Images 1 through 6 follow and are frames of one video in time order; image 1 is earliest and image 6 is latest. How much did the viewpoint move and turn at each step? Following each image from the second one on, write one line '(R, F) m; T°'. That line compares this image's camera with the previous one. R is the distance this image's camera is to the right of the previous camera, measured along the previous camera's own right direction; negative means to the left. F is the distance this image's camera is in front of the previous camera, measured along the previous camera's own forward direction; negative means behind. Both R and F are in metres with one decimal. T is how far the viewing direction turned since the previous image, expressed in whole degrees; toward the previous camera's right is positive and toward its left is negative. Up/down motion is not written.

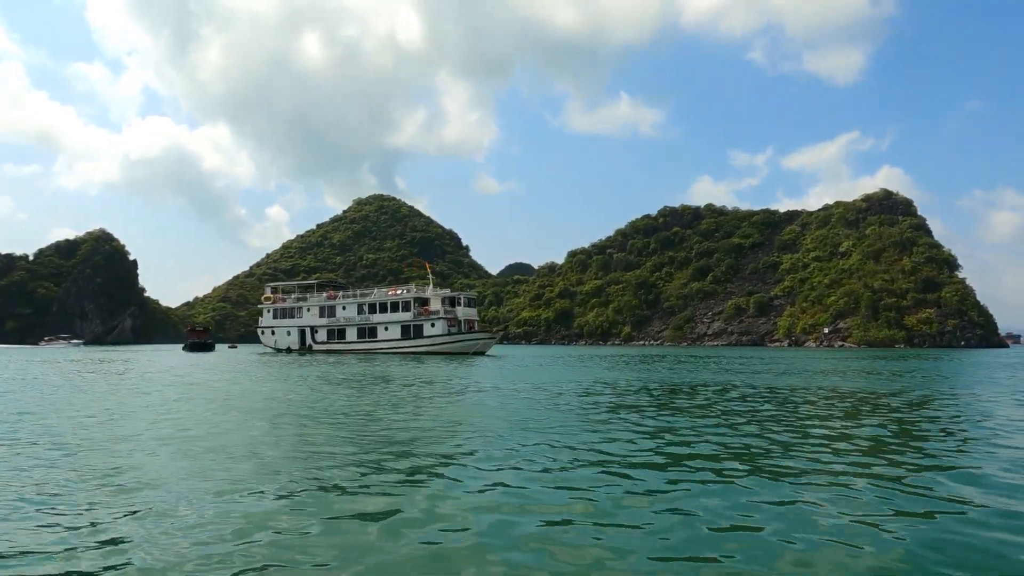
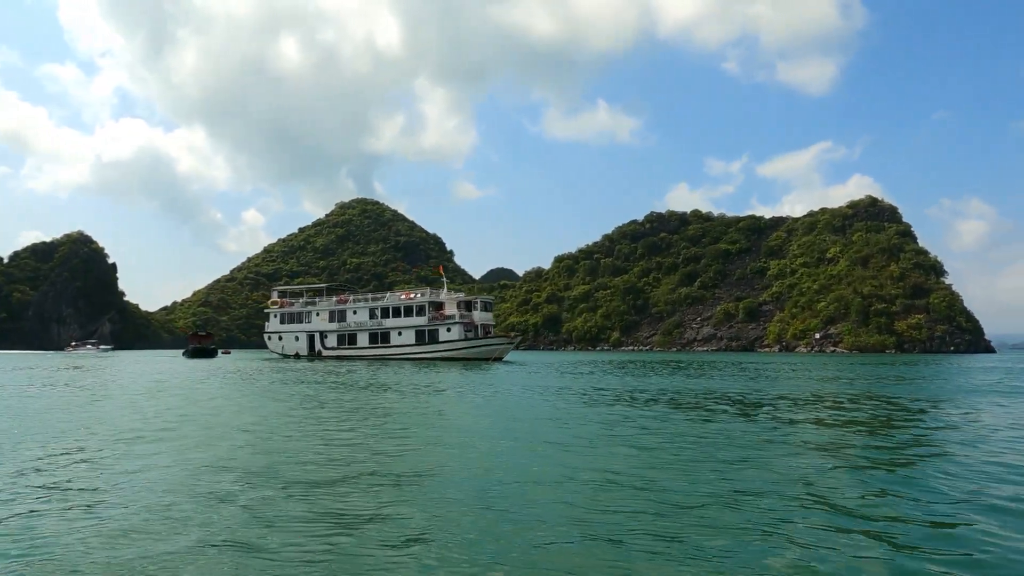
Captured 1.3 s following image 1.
(-1.5, +0.7) m; +2°
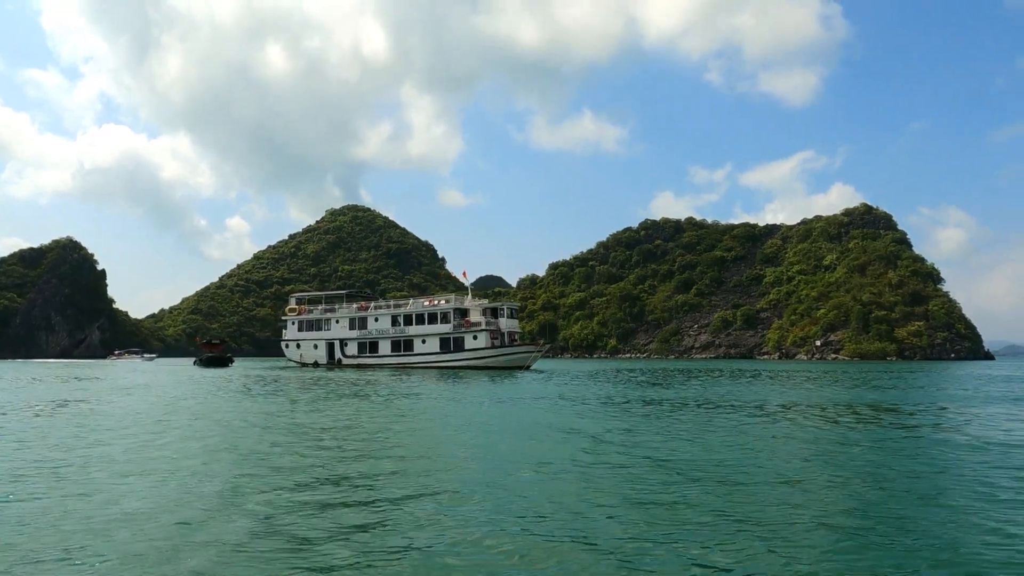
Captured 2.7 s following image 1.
(-1.5, +0.7) m; +1°
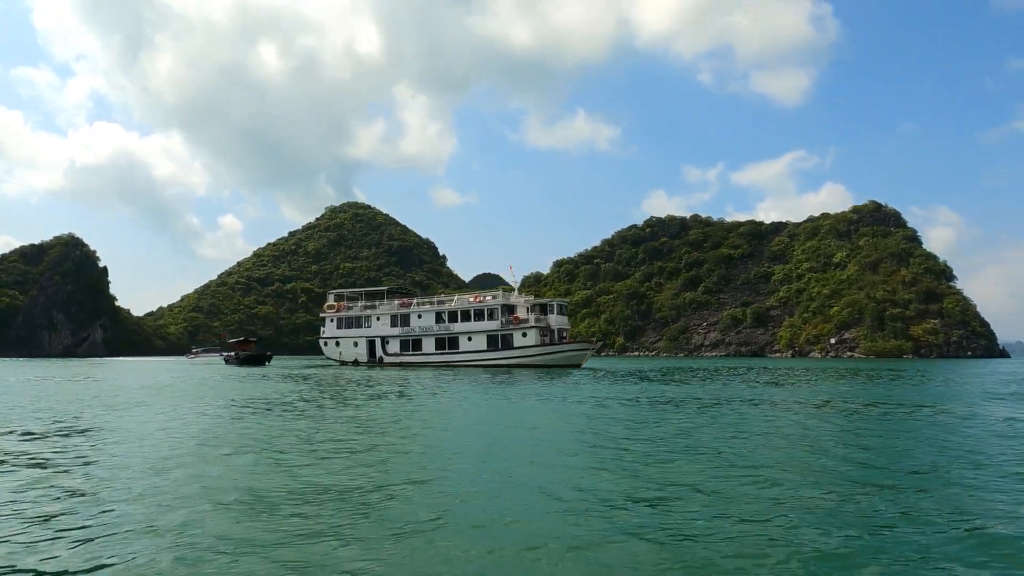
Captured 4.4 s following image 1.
(-2.0, +0.9) m; 0°
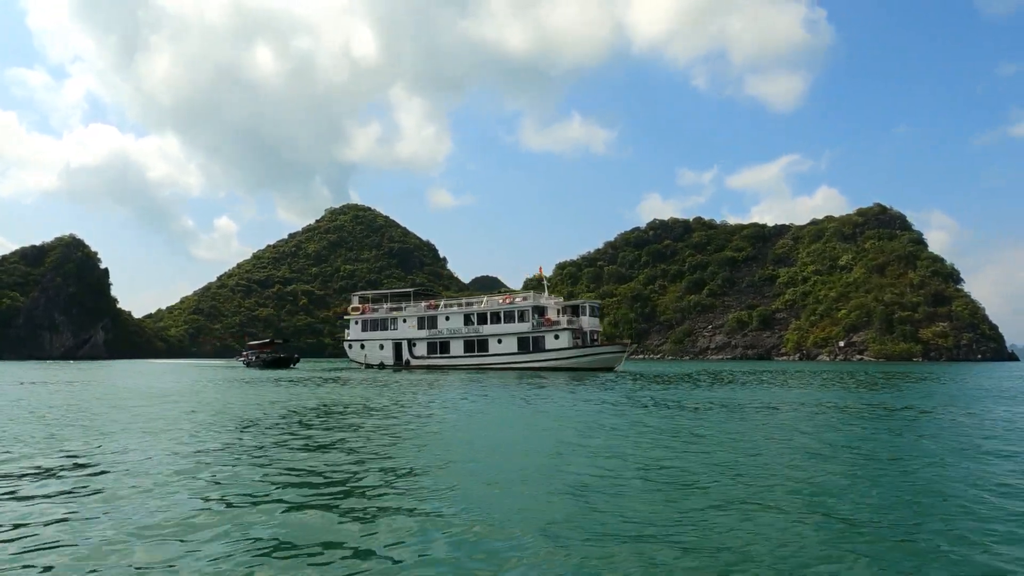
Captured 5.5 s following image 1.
(-1.2, +0.5) m; 0°
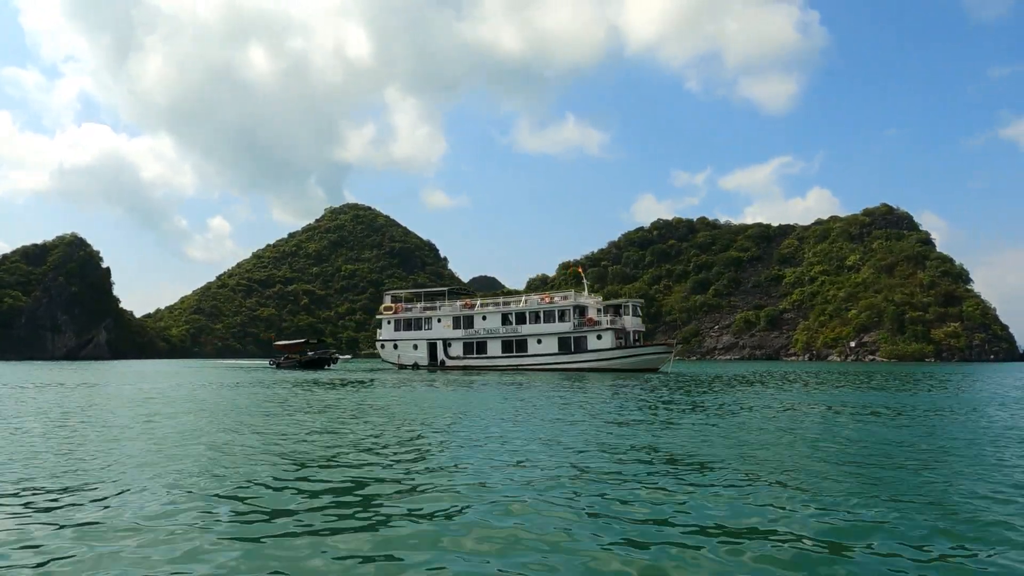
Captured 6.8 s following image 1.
(-1.5, +0.6) m; 0°
